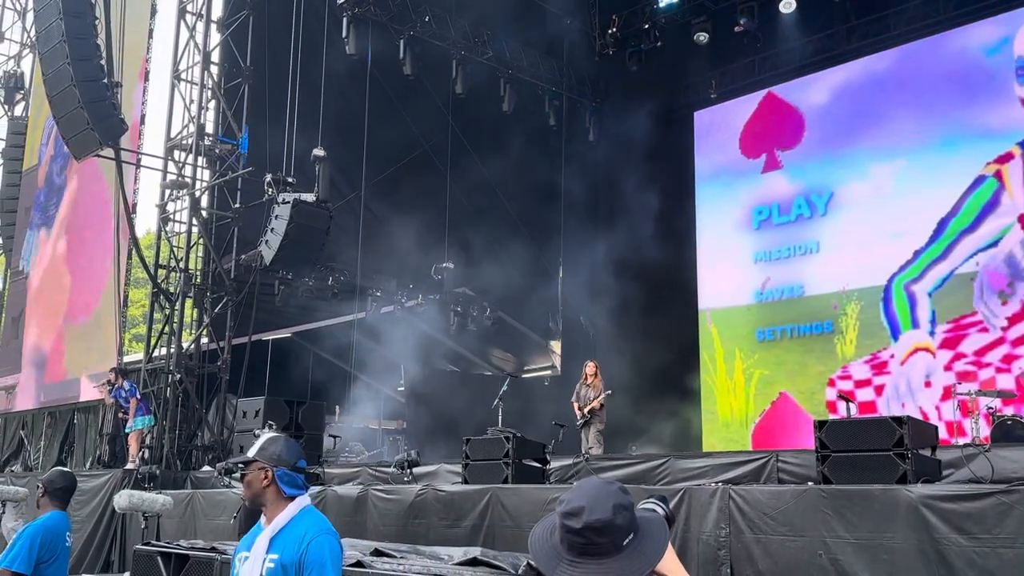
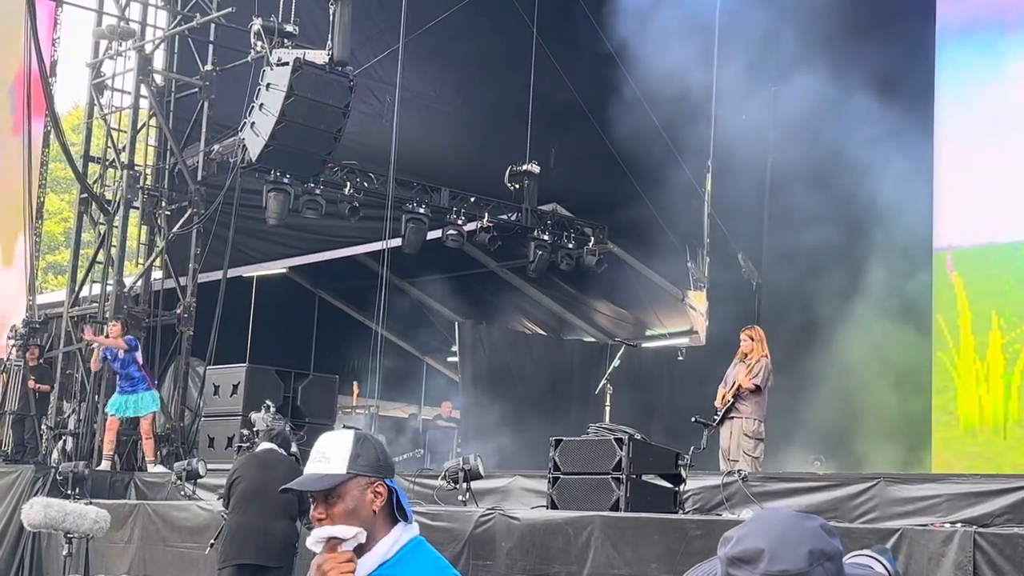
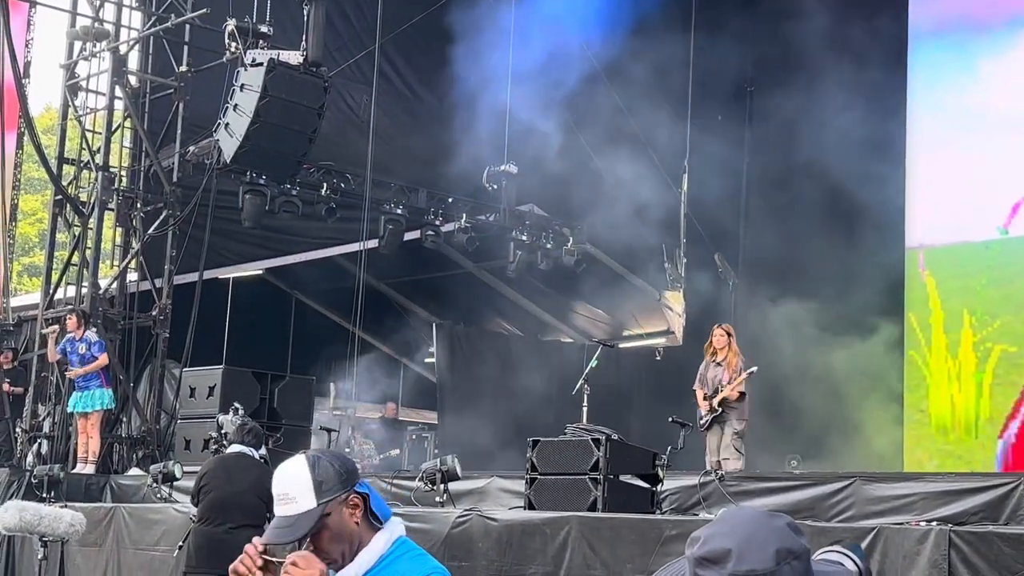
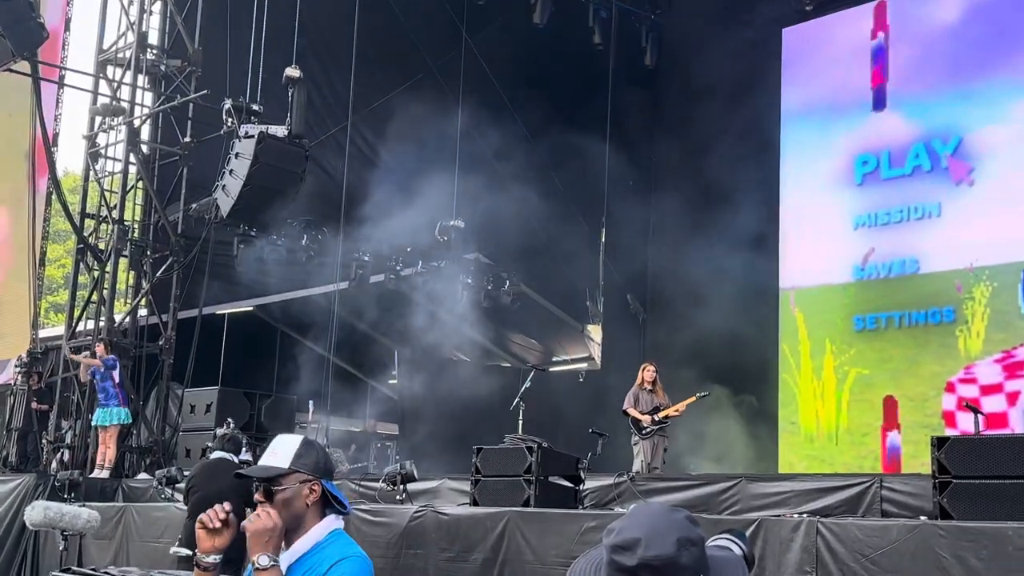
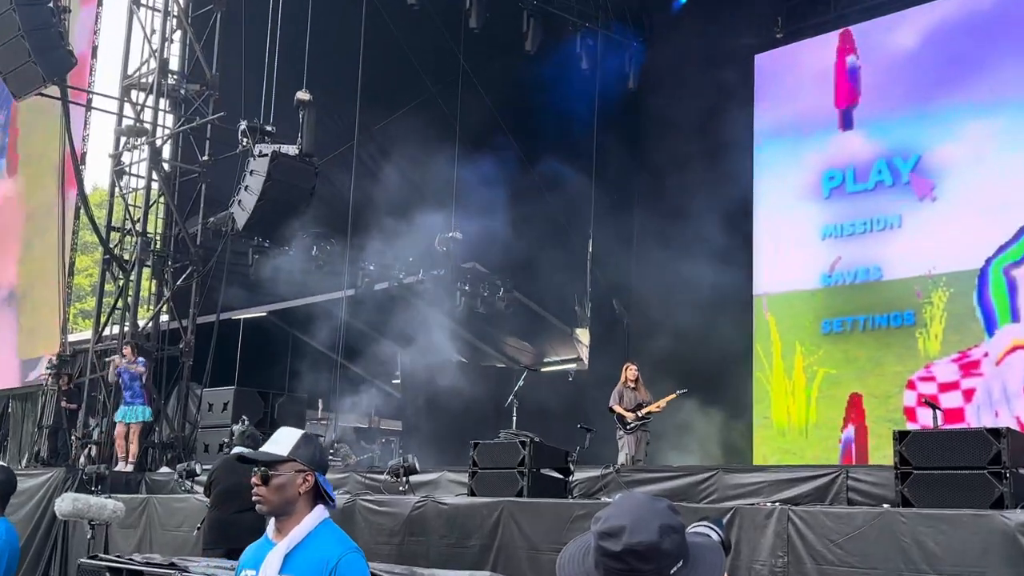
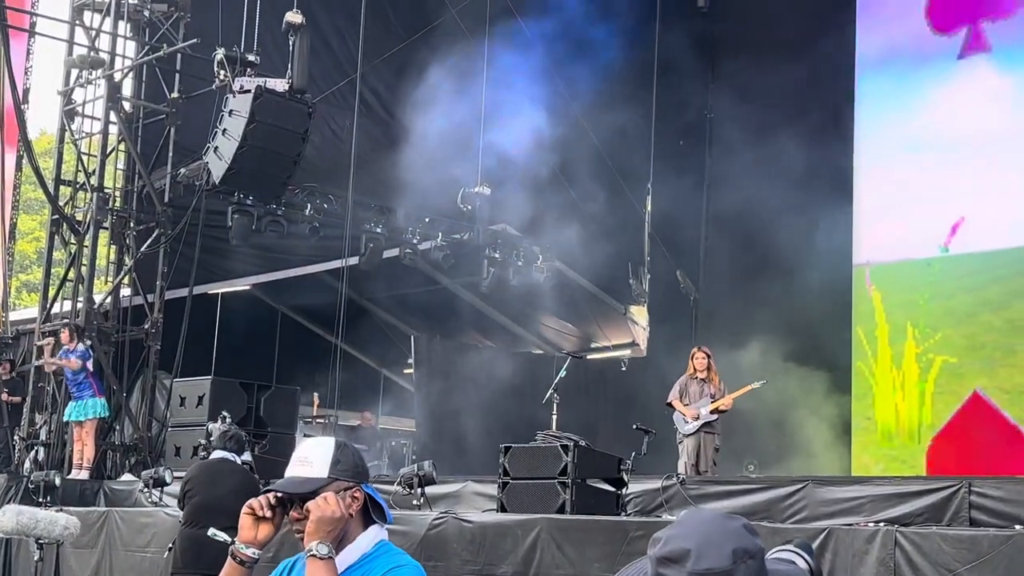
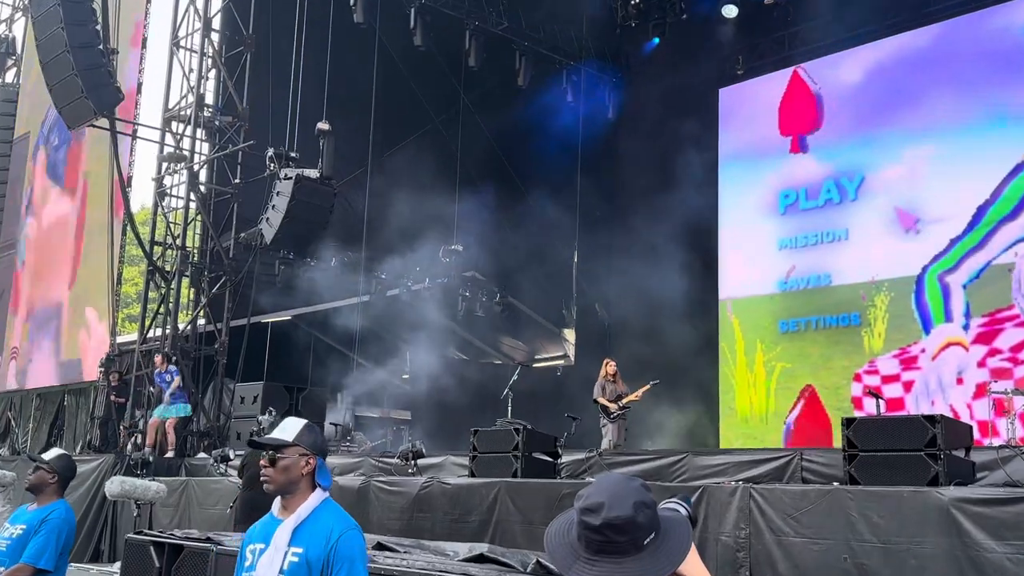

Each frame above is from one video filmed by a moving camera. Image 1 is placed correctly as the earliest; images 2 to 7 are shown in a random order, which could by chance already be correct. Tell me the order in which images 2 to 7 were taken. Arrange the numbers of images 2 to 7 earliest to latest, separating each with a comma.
7, 5, 4, 6, 3, 2
